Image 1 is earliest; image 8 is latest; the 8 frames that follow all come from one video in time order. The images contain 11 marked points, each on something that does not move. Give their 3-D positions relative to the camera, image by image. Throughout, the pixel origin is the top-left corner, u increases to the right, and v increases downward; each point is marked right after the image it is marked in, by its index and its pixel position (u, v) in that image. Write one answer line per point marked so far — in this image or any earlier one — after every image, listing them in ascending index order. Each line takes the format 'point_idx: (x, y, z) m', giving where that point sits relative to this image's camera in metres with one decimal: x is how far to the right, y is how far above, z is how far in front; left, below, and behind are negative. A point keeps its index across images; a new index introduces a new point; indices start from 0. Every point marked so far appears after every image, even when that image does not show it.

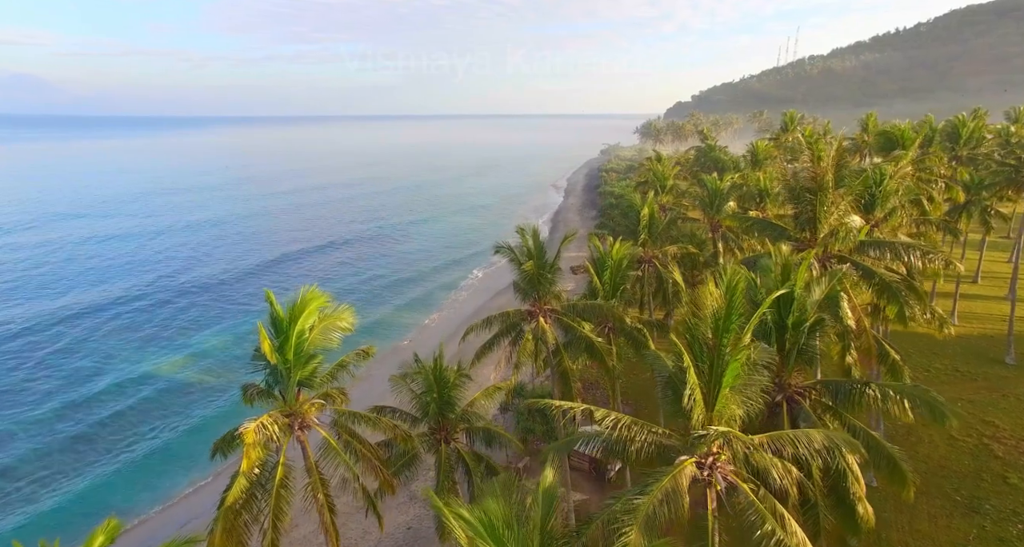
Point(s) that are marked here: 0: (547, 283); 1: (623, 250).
0: (+1.0, -0.3, +15.8) m
1: (+3.6, +0.7, +18.2) m
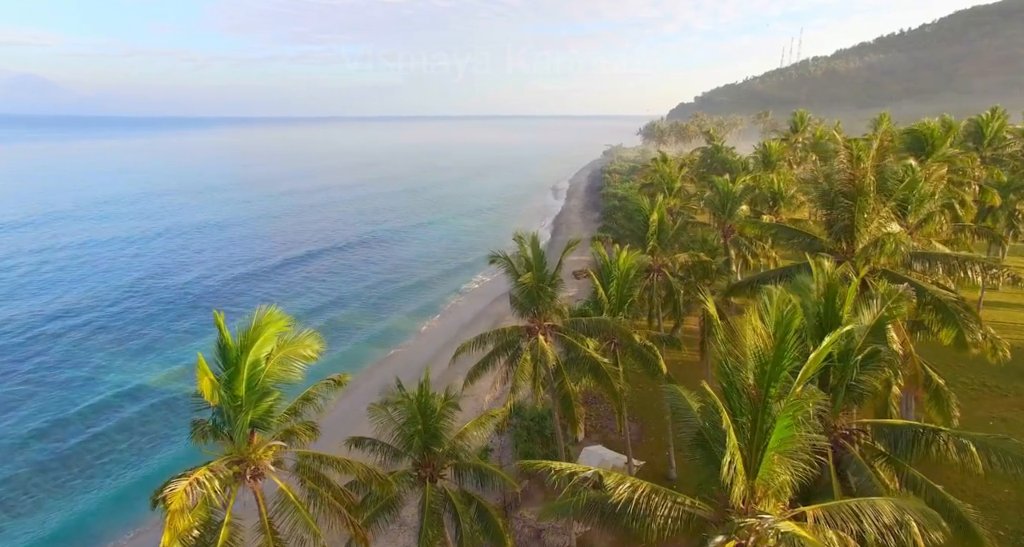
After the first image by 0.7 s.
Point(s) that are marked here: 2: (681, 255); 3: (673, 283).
0: (+0.9, -0.6, +14.3) m
1: (+3.5, +0.4, +16.7) m
2: (+6.0, +0.6, +20.0) m
3: (+5.5, -0.3, +19.2) m
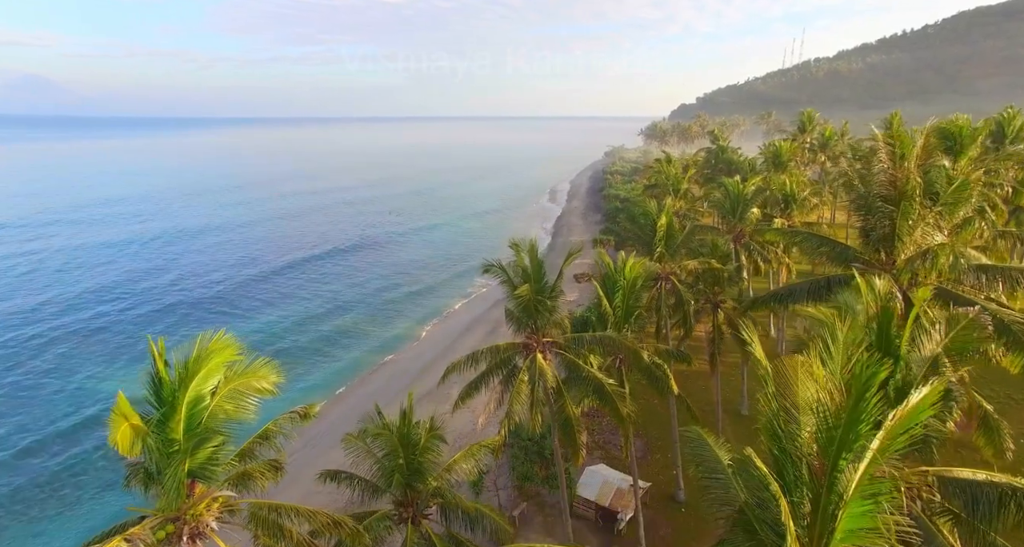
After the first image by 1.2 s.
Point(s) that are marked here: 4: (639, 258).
0: (+0.8, -0.9, +13.0) m
1: (+3.4, +0.2, +15.4) m
2: (+5.9, +0.4, +18.7) m
3: (+5.4, -0.6, +17.9) m
4: (+3.8, +0.5, +17.0) m
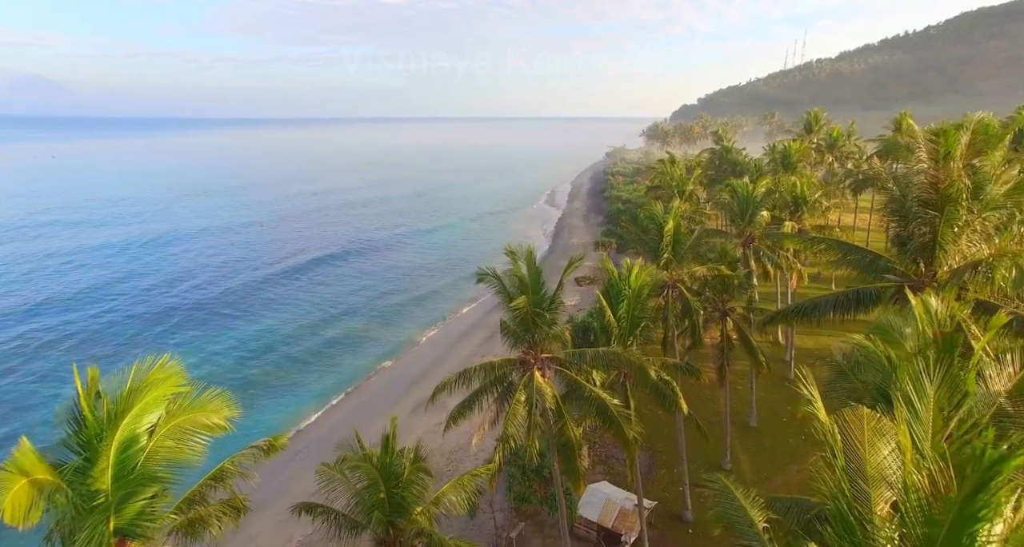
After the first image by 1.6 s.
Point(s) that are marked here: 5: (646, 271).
0: (+0.7, -1.1, +11.9) m
1: (+3.3, 0.0, +14.3) m
2: (+5.8, +0.1, +17.6) m
3: (+5.3, -0.8, +16.8) m
4: (+3.7, +0.3, +16.0) m
5: (+3.4, 0.0, +14.2) m
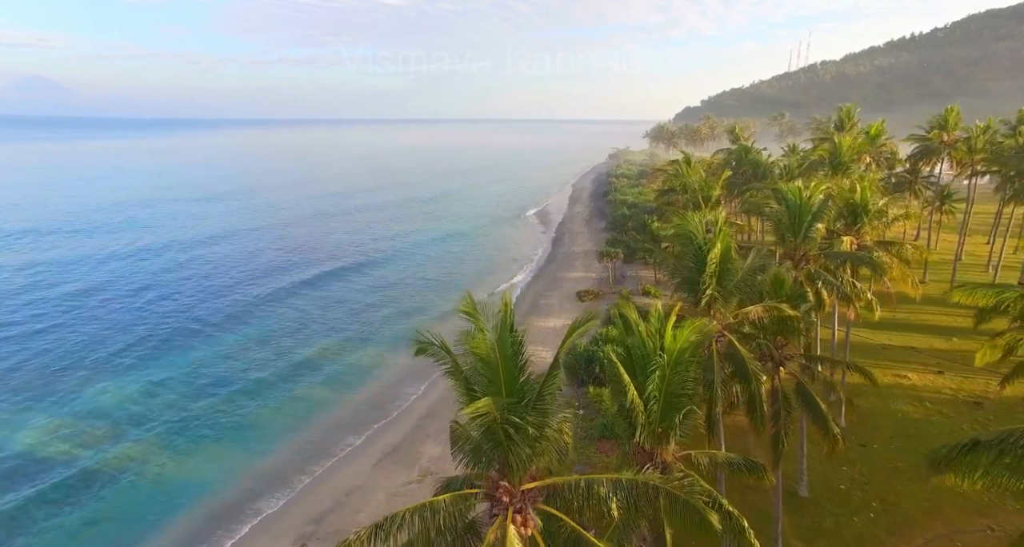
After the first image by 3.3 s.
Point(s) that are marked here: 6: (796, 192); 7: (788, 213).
0: (+0.2, -1.9, +6.9) m
1: (+2.8, -0.9, +9.3) m
2: (+5.4, -0.8, +12.6) m
3: (+4.8, -1.7, +11.8) m
4: (+3.3, -0.6, +11.0) m
5: (+2.9, -0.9, +9.2) m
6: (+8.5, +2.4, +17.0) m
7: (+8.5, +1.8, +17.4) m
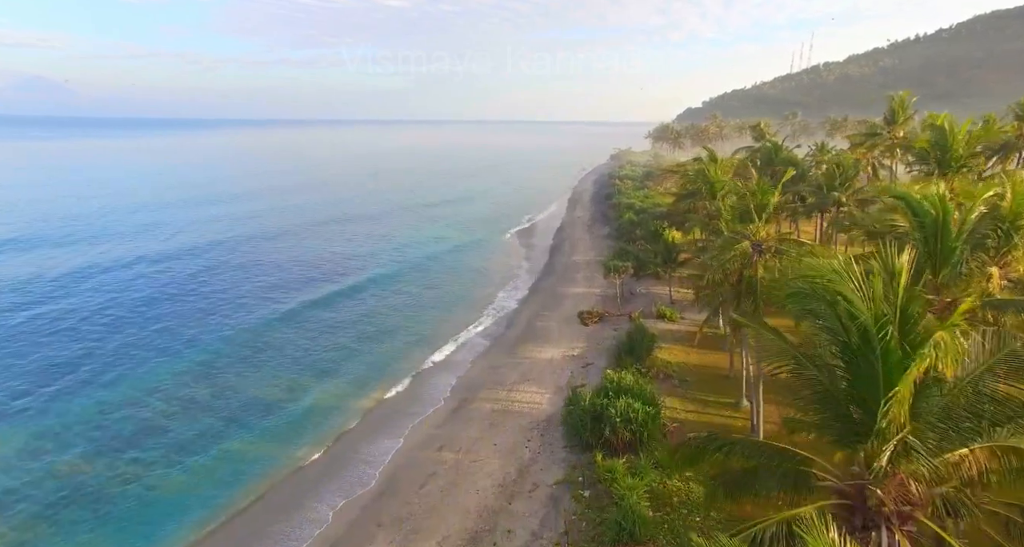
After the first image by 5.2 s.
0: (-0.4, -3.0, +0.5) m
1: (+2.3, -2.0, +2.9) m
2: (+4.8, -1.9, +6.2) m
3: (+4.2, -2.8, +5.4) m
4: (+2.7, -1.7, +4.6) m
5: (+2.4, -2.0, +2.9) m
6: (+8.0, +1.3, +10.7) m
7: (+7.9, +0.7, +11.1) m
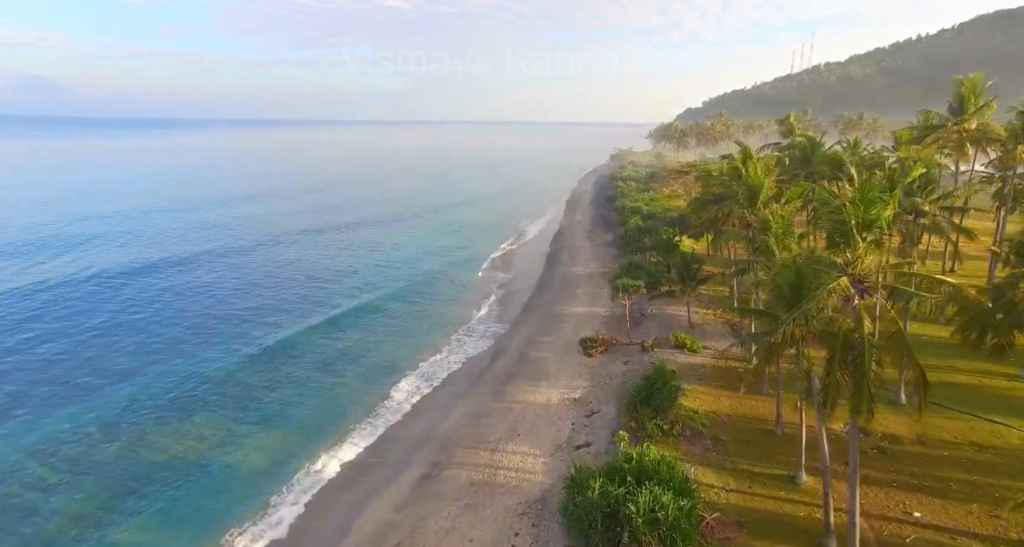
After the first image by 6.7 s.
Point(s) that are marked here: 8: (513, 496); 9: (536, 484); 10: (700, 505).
0: (-0.9, -4.1, -5.4) m
1: (+1.7, -3.1, -3.0) m
2: (+4.3, -2.9, +0.3) m
3: (+3.7, -3.9, -0.5) m
4: (+2.2, -2.8, -1.3) m
5: (+1.8, -3.0, -3.1) m
6: (+7.4, +0.3, +4.7) m
7: (+7.4, -0.3, +5.1) m
8: (0.0, -7.4, +18.8) m
9: (+0.8, -7.1, +19.3) m
10: (+5.3, -6.6, +16.1) m
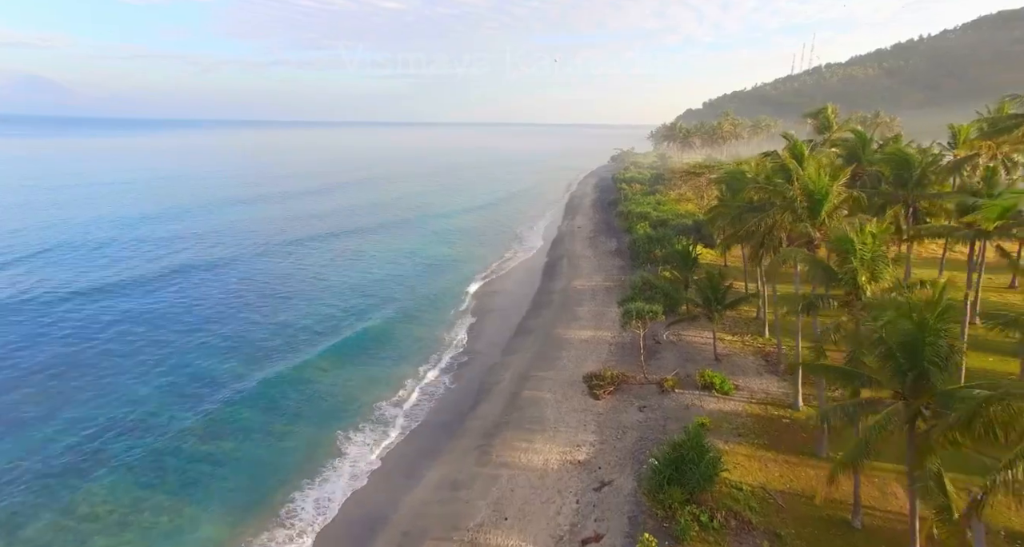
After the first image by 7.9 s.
0: (-1.3, -5.0, -10.9) m
1: (+1.3, -4.0, -8.4) m
2: (+3.8, -3.9, -5.1) m
3: (+3.3, -4.8, -6.0) m
4: (+1.7, -3.7, -6.8) m
5: (+1.4, -3.9, -8.5) m
6: (+7.0, -0.7, -0.7) m
7: (+6.9, -1.3, -0.3) m
8: (-0.4, -8.3, +13.3) m
9: (+0.4, -8.1, +13.8) m
10: (+4.9, -7.5, +10.7) m
